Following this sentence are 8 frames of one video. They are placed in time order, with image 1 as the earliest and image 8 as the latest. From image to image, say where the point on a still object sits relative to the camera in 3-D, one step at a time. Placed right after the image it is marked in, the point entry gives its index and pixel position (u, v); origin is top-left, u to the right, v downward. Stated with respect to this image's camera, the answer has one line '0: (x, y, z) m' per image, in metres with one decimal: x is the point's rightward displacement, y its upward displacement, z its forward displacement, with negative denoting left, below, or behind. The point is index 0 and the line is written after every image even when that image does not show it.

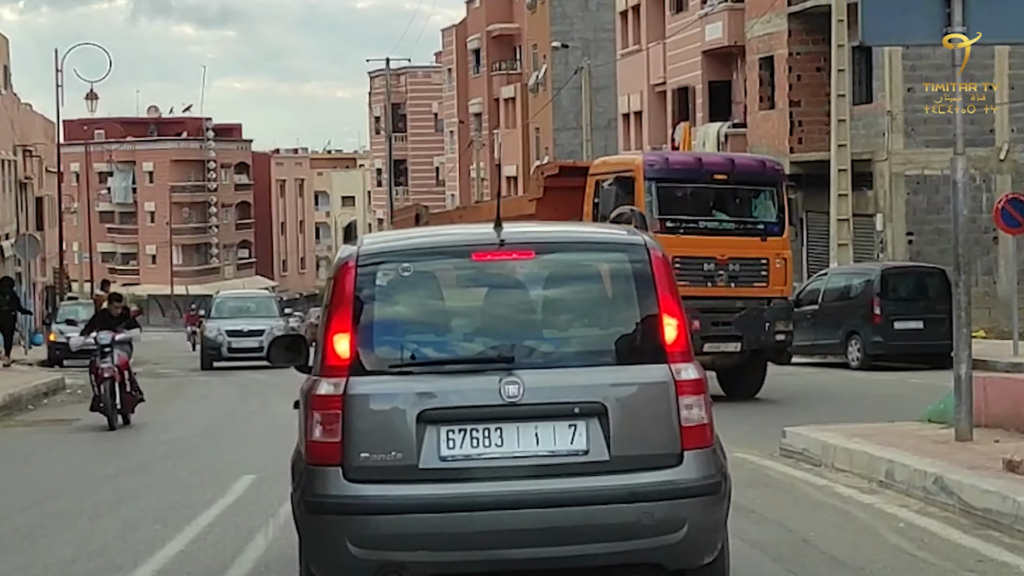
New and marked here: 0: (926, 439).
0: (+3.2, -1.2, +12.1) m
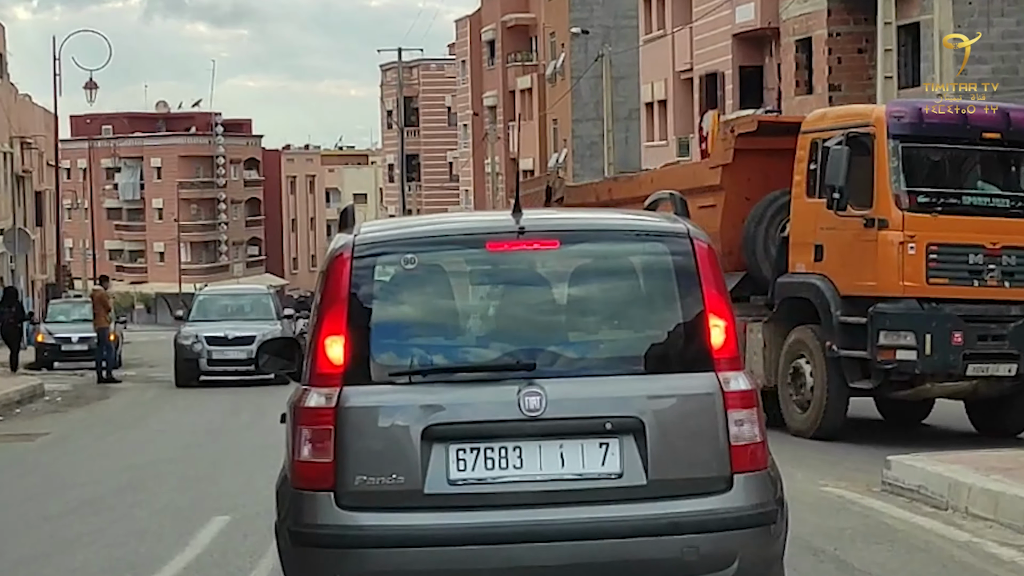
0: (+3.3, -1.2, +11.2) m
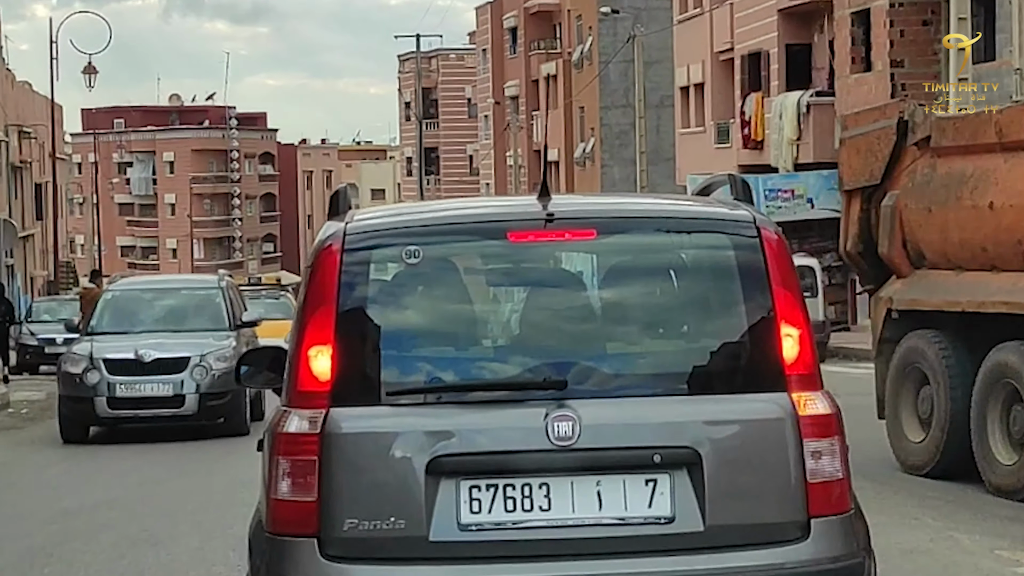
0: (+3.5, -1.2, +10.0) m
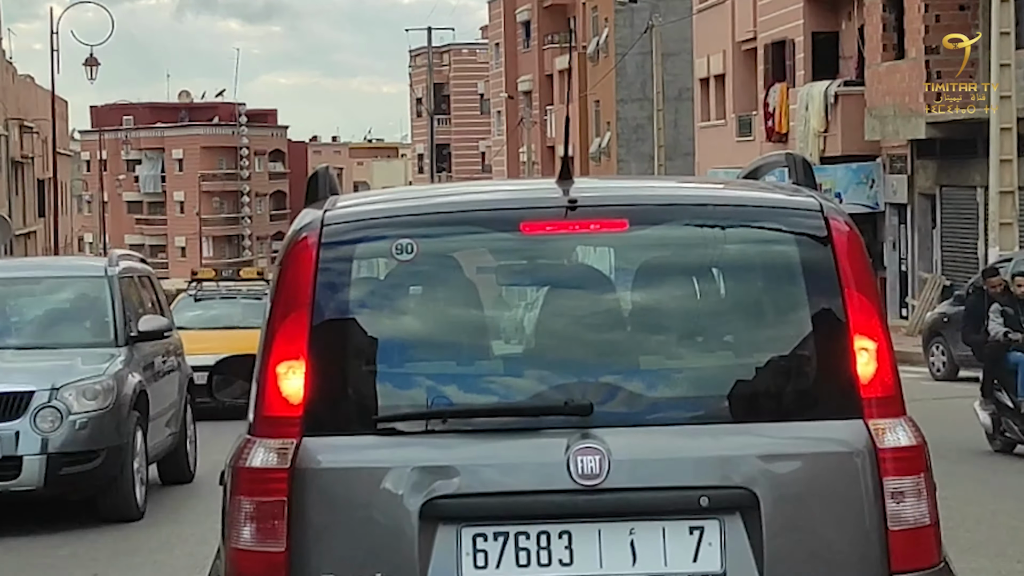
0: (+3.6, -1.1, +9.4) m
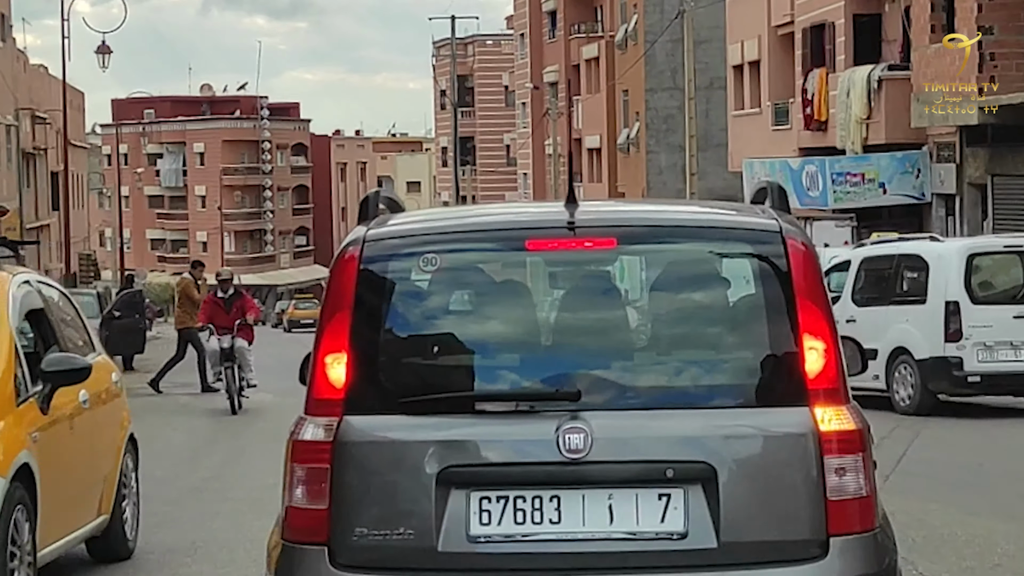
0: (+3.7, -1.1, +8.8) m
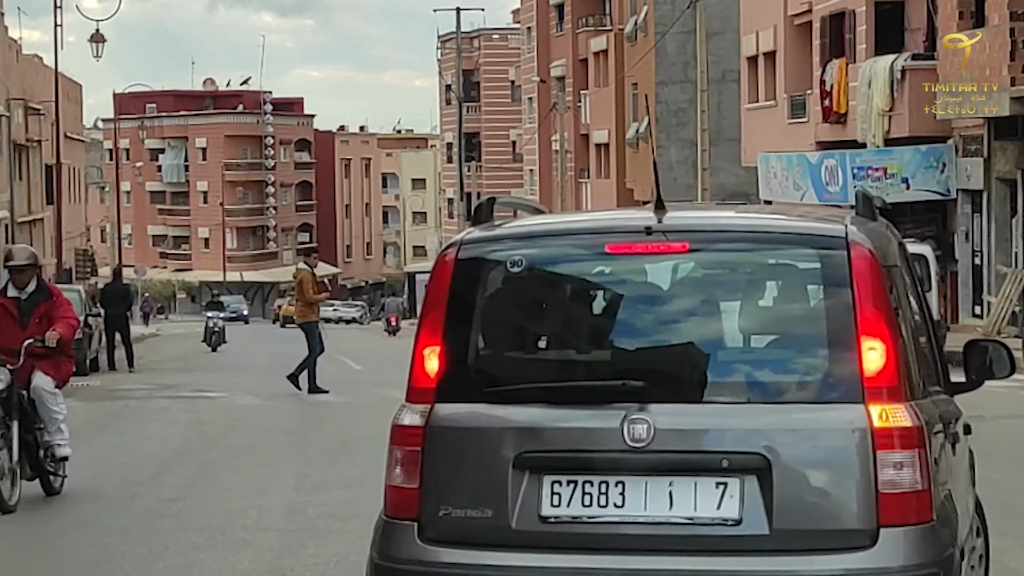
0: (+3.7, -1.1, +8.2) m
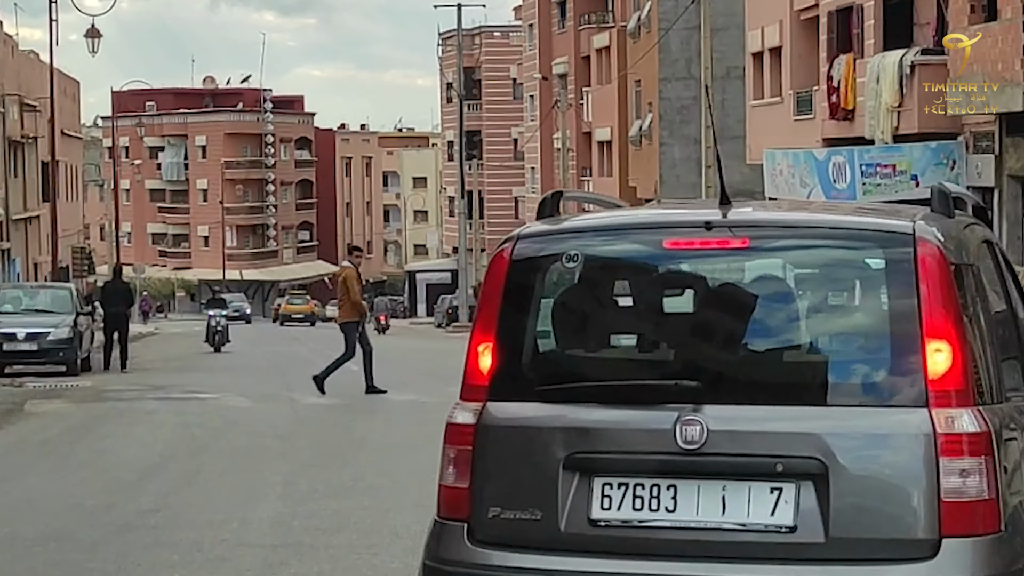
0: (+3.7, -1.1, +8.0) m
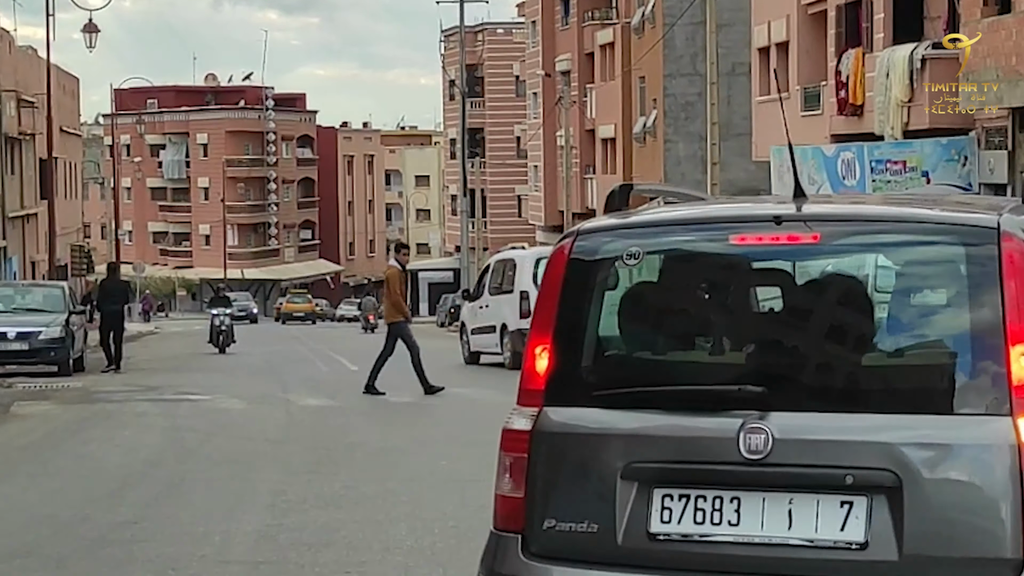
0: (+3.8, -1.1, +7.8) m
